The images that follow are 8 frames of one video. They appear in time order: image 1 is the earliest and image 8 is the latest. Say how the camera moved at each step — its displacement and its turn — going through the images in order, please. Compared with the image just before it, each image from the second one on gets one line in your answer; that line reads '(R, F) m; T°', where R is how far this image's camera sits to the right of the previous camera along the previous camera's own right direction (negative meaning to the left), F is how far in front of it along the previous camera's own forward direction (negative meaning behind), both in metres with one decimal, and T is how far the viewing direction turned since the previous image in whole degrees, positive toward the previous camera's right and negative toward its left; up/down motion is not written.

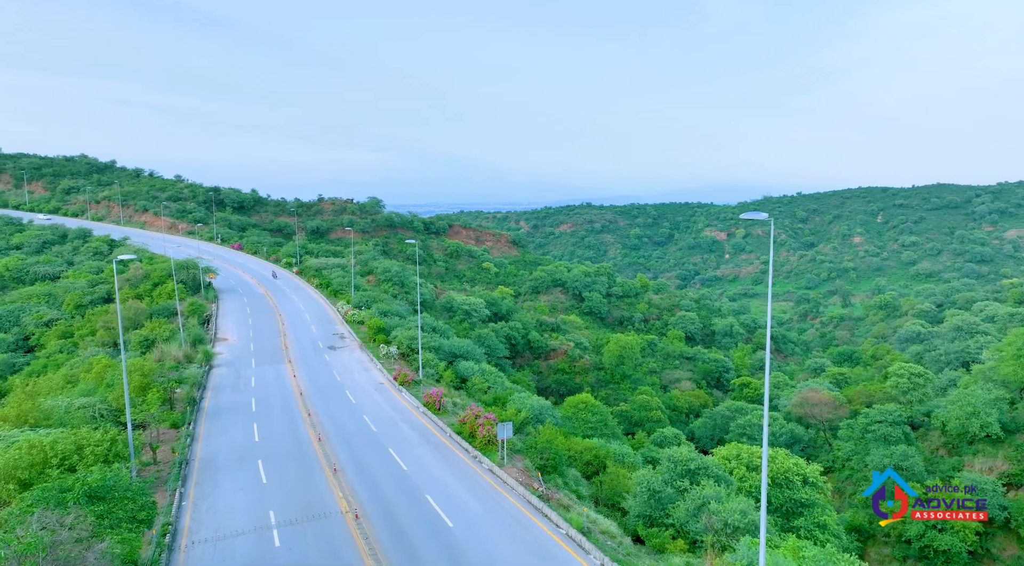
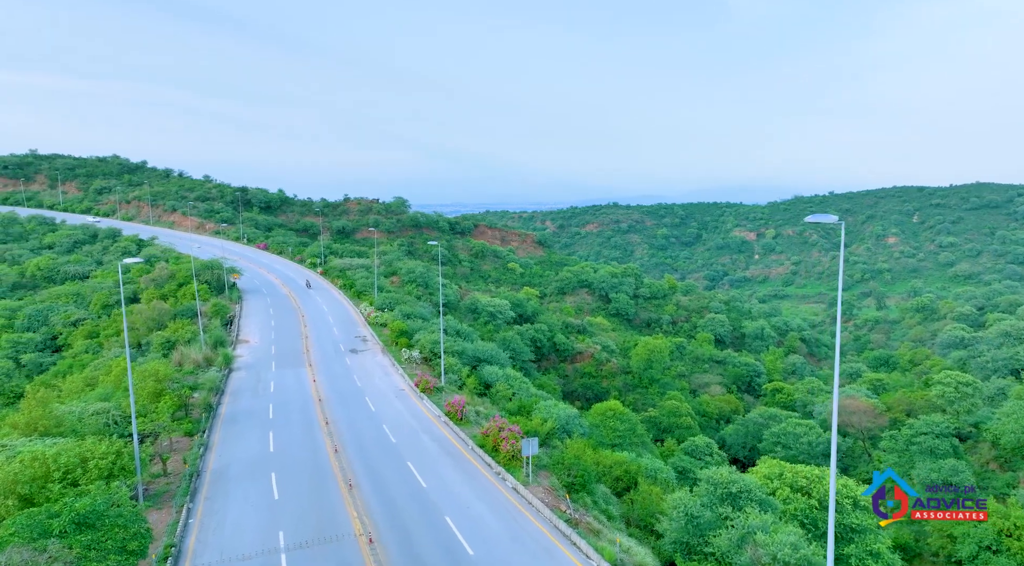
(0.0, +1.1) m; -2°
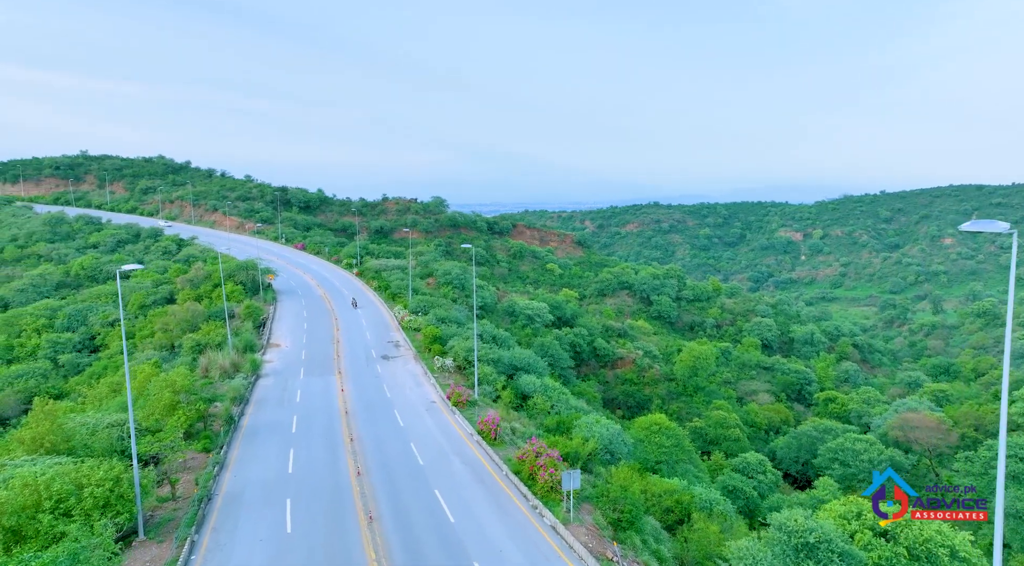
(0.0, +1.9) m; -3°
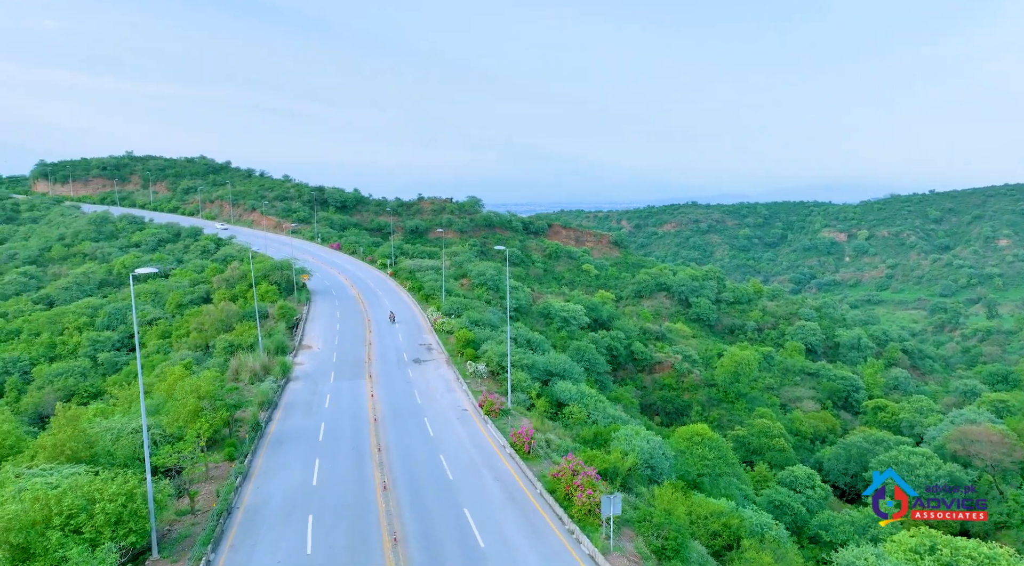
(0.0, +1.1) m; -3°
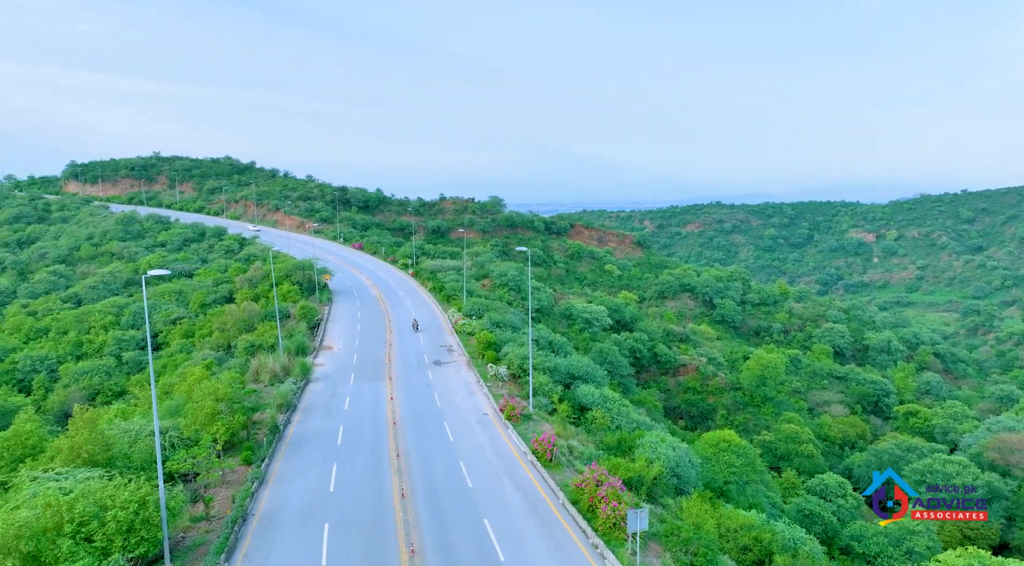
(0.0, +0.6) m; -2°
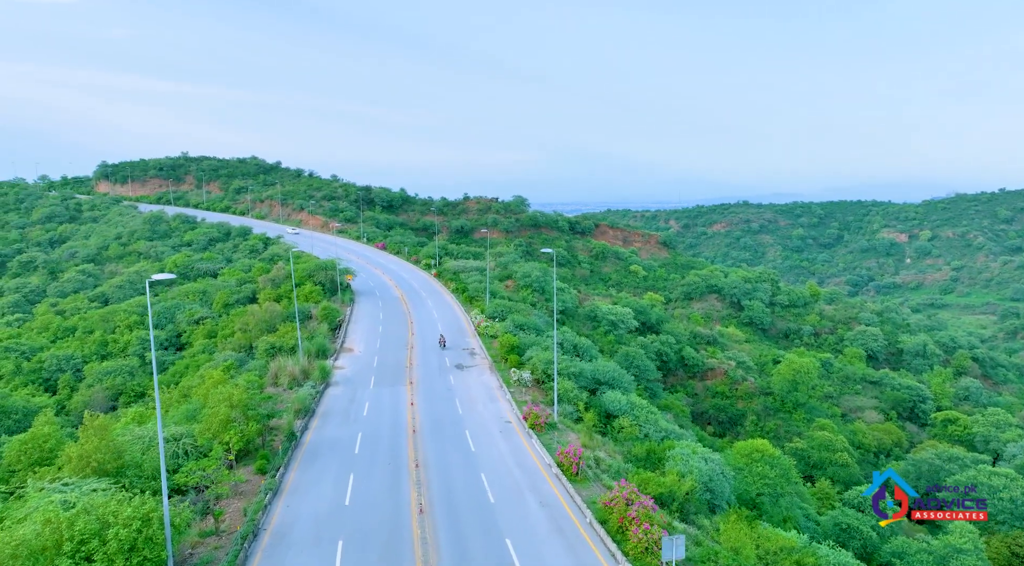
(0.0, +1.0) m; -2°
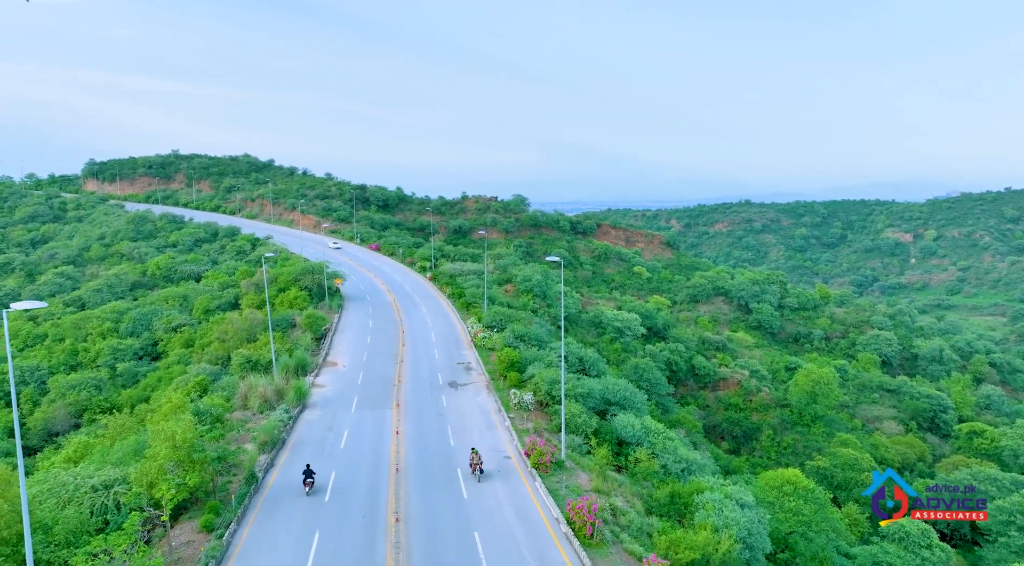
(0.0, +3.5) m; 0°
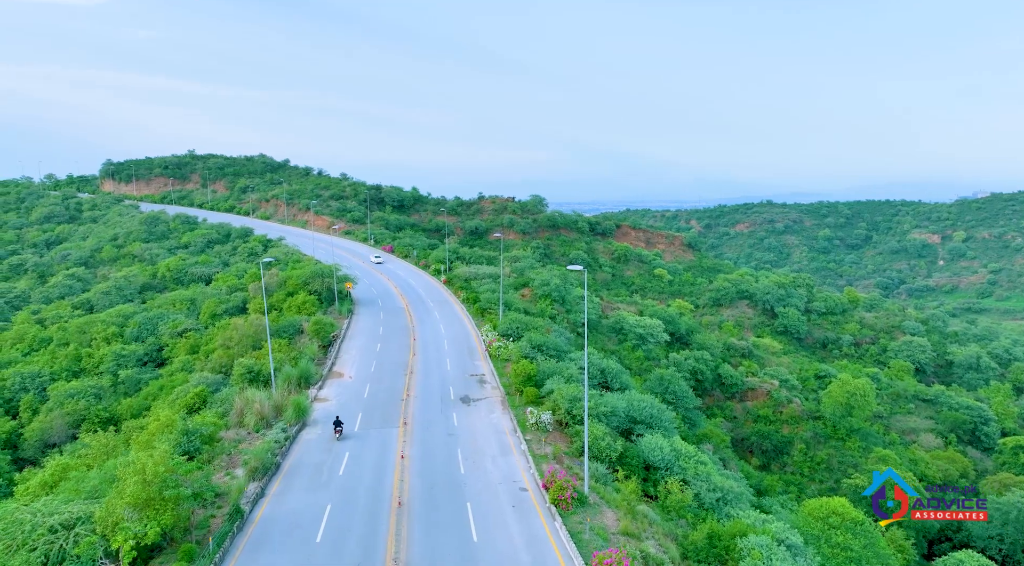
(0.0, +2.3) m; -1°
